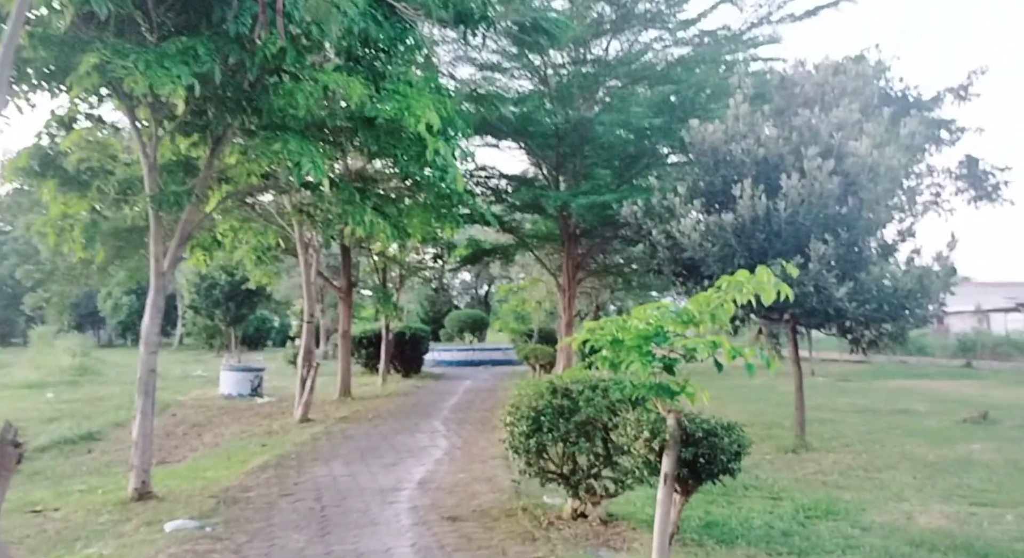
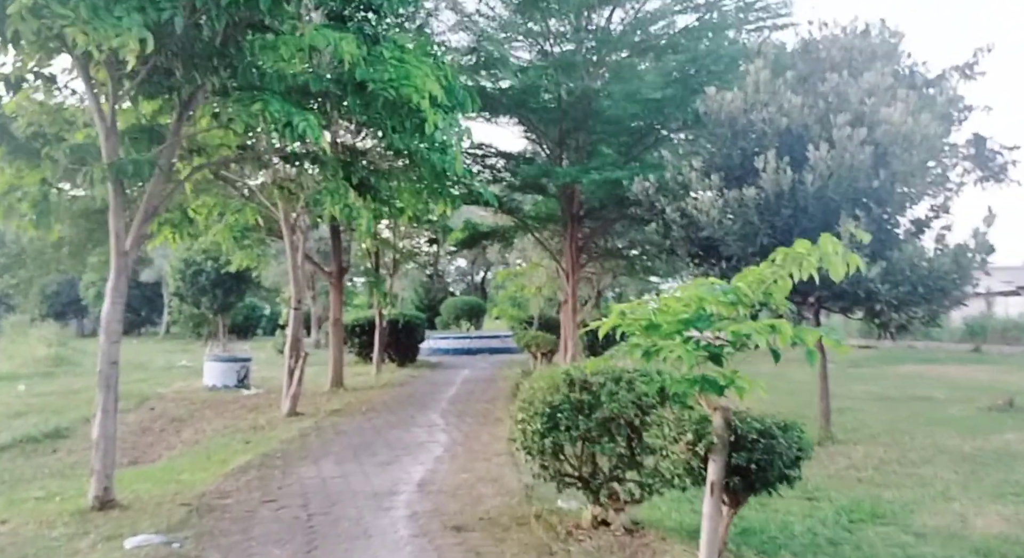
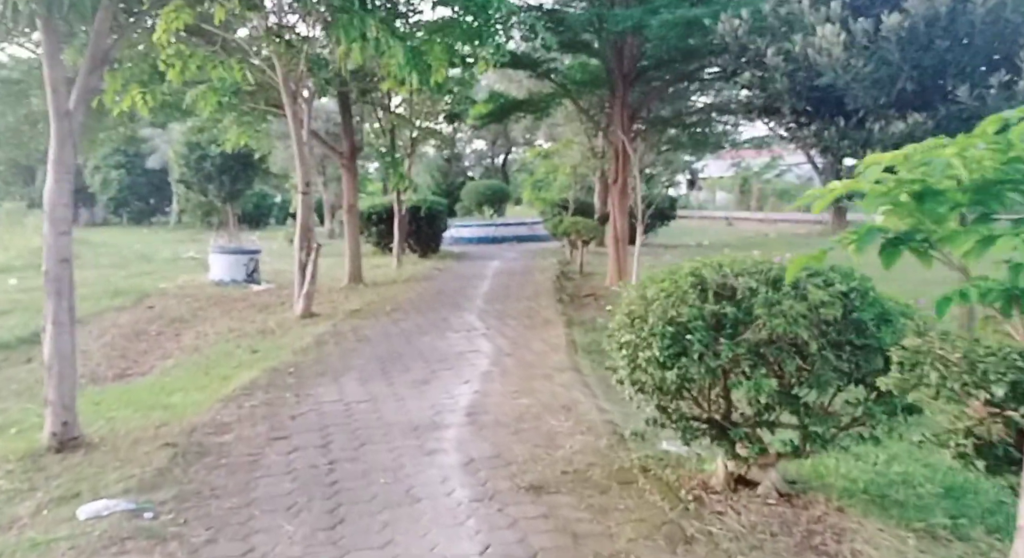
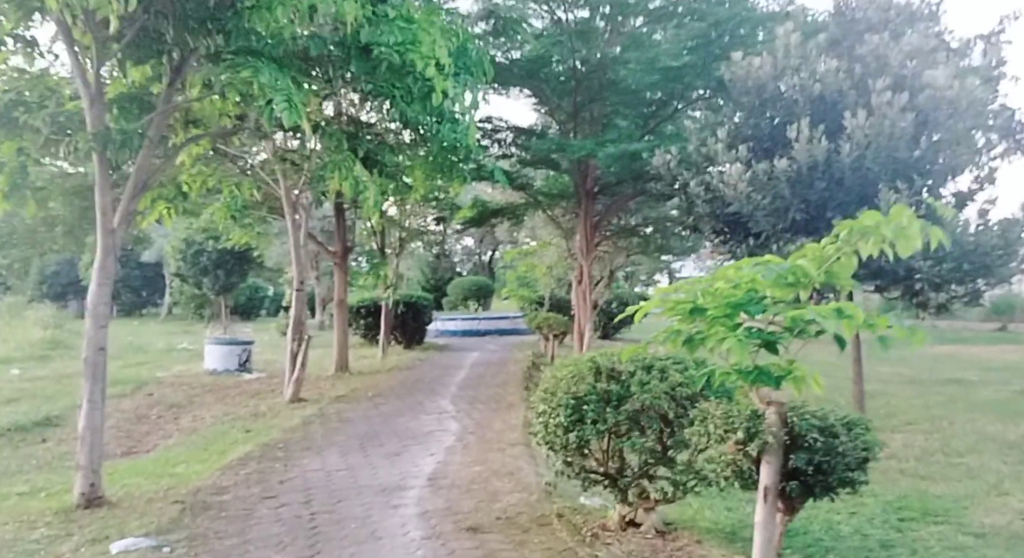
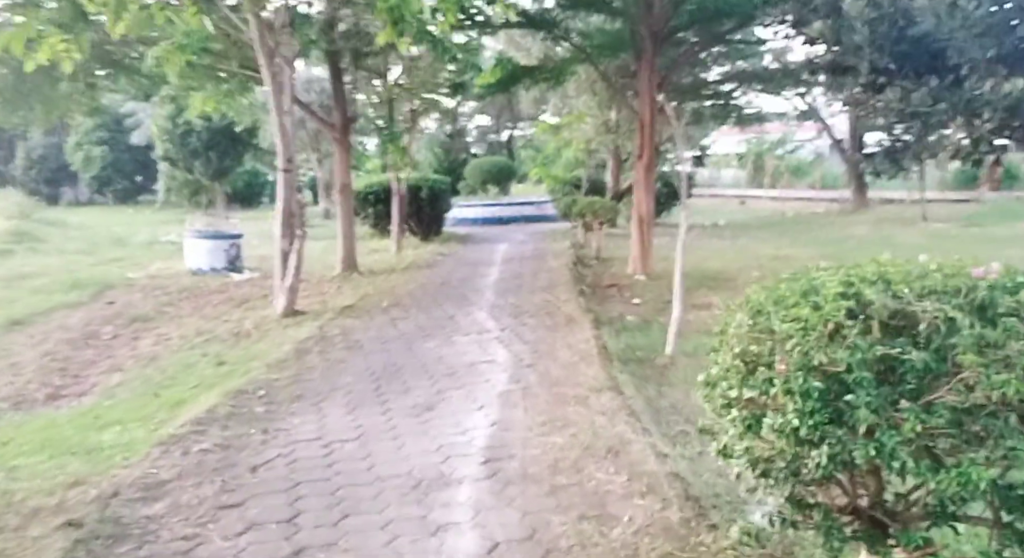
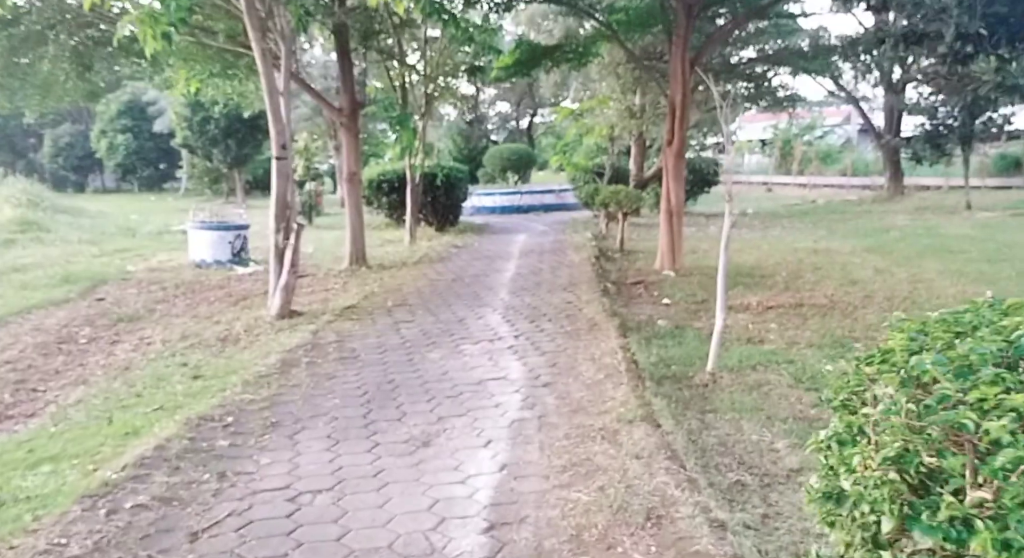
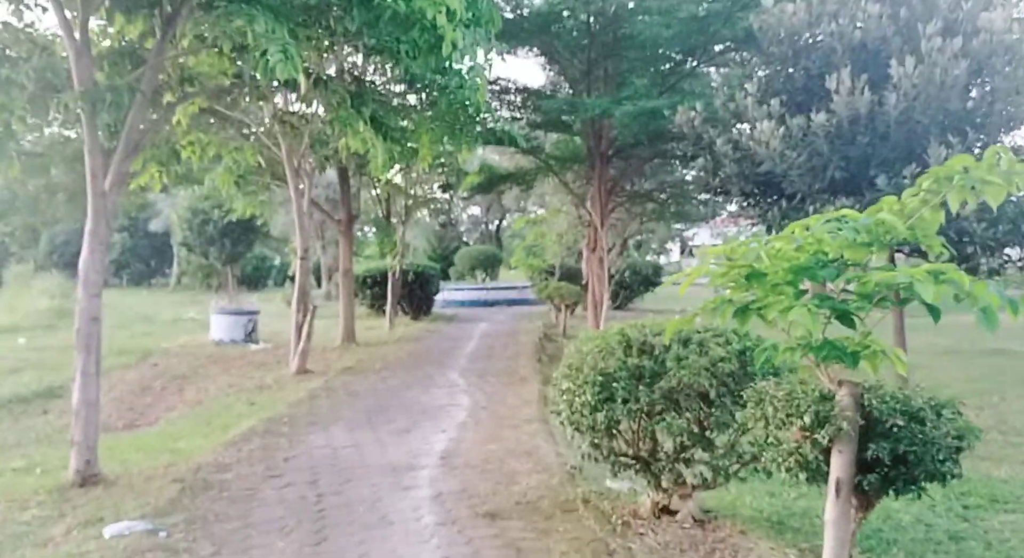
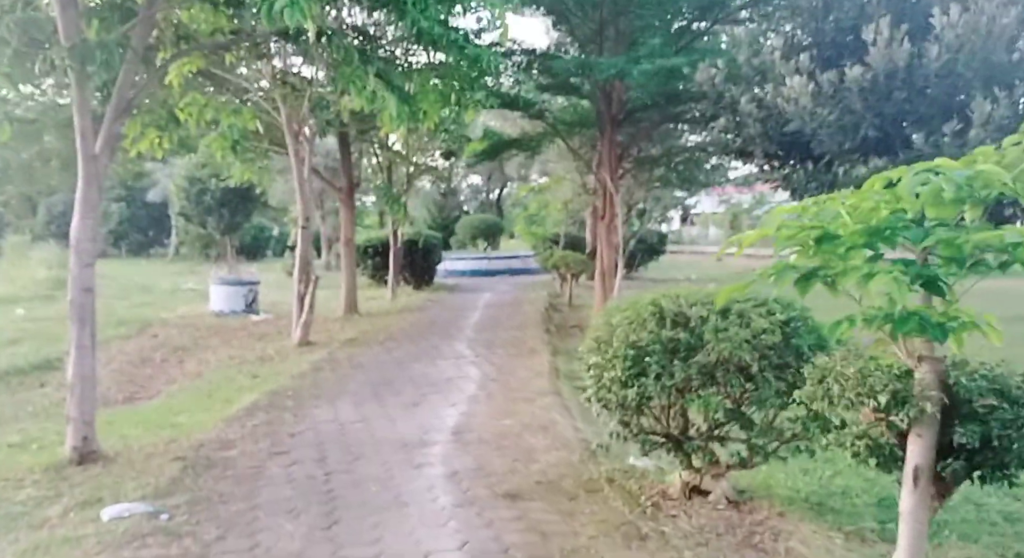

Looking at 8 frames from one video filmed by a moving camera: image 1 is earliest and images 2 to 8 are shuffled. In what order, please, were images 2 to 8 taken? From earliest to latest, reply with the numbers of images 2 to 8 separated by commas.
2, 4, 7, 8, 3, 5, 6
